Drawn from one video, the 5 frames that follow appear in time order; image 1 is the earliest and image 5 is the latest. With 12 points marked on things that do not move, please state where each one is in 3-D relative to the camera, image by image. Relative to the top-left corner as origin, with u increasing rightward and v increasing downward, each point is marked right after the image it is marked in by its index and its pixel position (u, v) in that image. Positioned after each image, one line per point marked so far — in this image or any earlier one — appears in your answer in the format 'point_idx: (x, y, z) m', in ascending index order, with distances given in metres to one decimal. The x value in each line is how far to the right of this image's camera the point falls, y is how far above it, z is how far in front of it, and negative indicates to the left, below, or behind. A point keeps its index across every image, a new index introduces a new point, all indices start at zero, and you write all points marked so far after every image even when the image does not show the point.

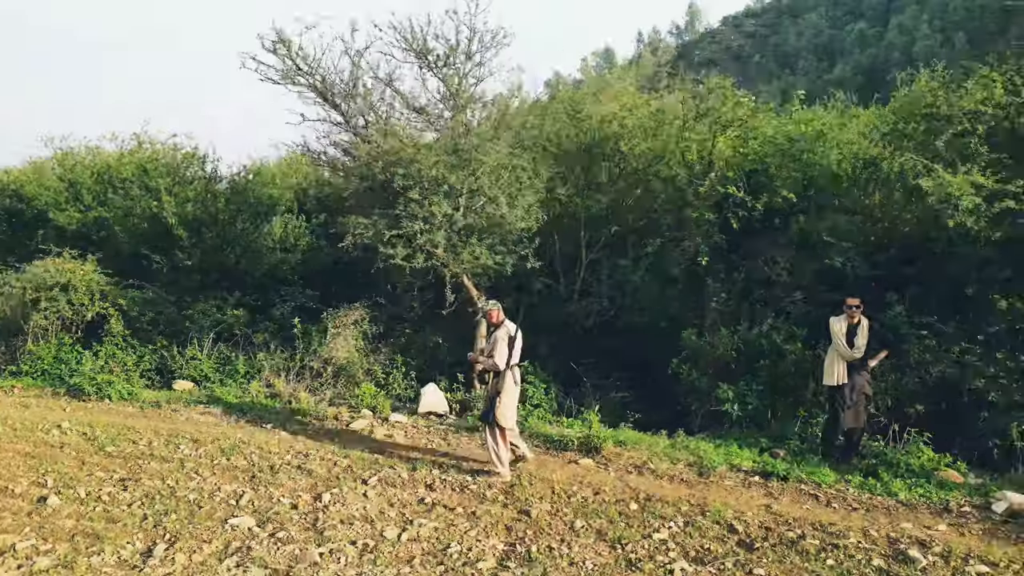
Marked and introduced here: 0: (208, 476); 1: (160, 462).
0: (-3.0, -1.9, +7.3) m
1: (-3.7, -1.8, +7.7) m
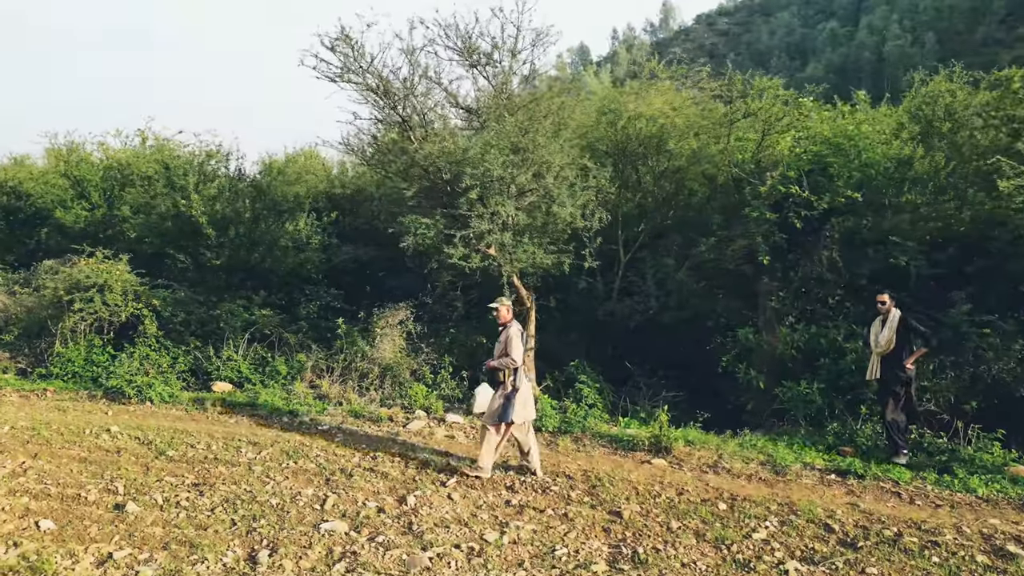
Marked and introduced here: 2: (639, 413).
0: (-2.2, -1.9, +7.2) m
1: (-2.9, -1.8, +7.6) m
2: (+1.6, -1.5, +9.0) m
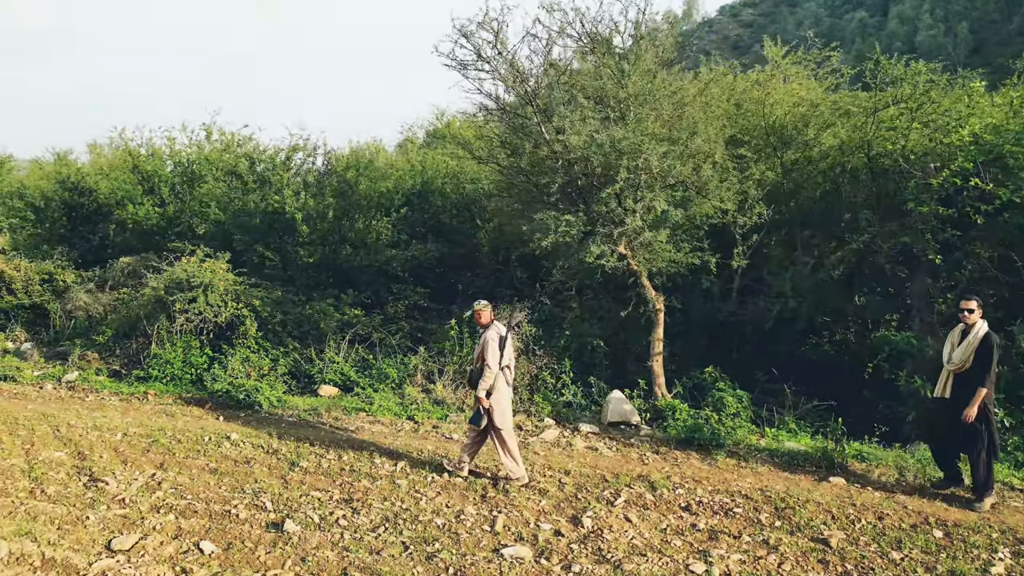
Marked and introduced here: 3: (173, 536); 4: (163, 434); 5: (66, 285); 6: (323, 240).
0: (-0.7, -1.9, +6.7) m
1: (-1.4, -1.9, +7.1) m
2: (+3.2, -1.5, +8.4) m
3: (-2.7, -2.0, +5.8) m
4: (-4.1, -1.7, +8.6) m
5: (-9.6, +0.1, +15.7) m
6: (-3.5, +0.9, +13.4) m
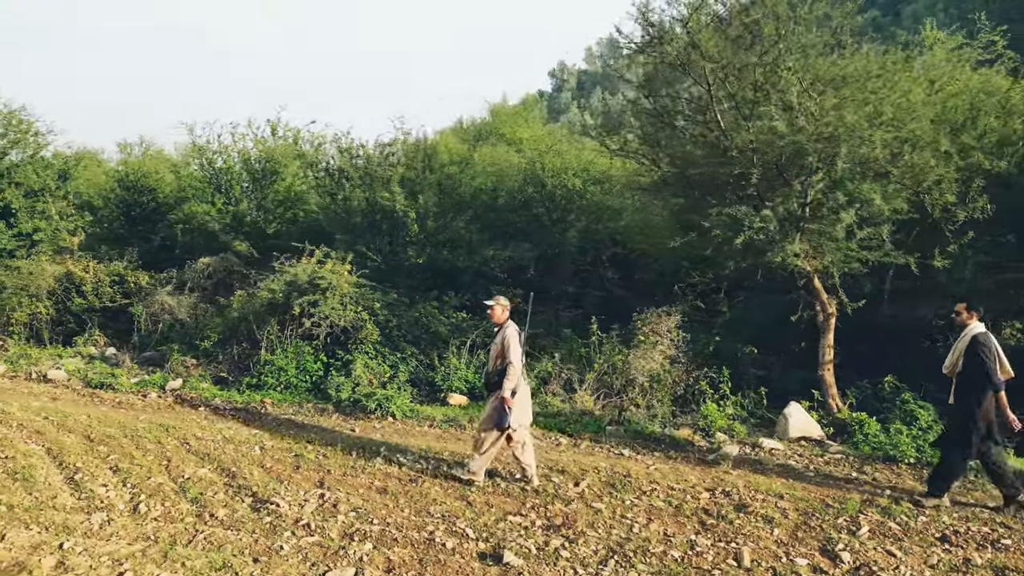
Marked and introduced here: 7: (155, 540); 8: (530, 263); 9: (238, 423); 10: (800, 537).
0: (+1.1, -1.9, +6.0) m
1: (+0.5, -1.9, +6.4) m
2: (+5.0, -1.6, +7.7) m
3: (-0.9, -2.0, +5.1) m
4: (-2.2, -1.7, +8.0) m
5: (-7.7, 0.0, +15.1) m
6: (-1.6, +0.8, +12.7) m
7: (-2.8, -2.0, +5.7) m
8: (+0.3, +0.4, +13.1) m
9: (-3.3, -1.6, +9.0) m
10: (+2.2, -1.9, +5.7) m
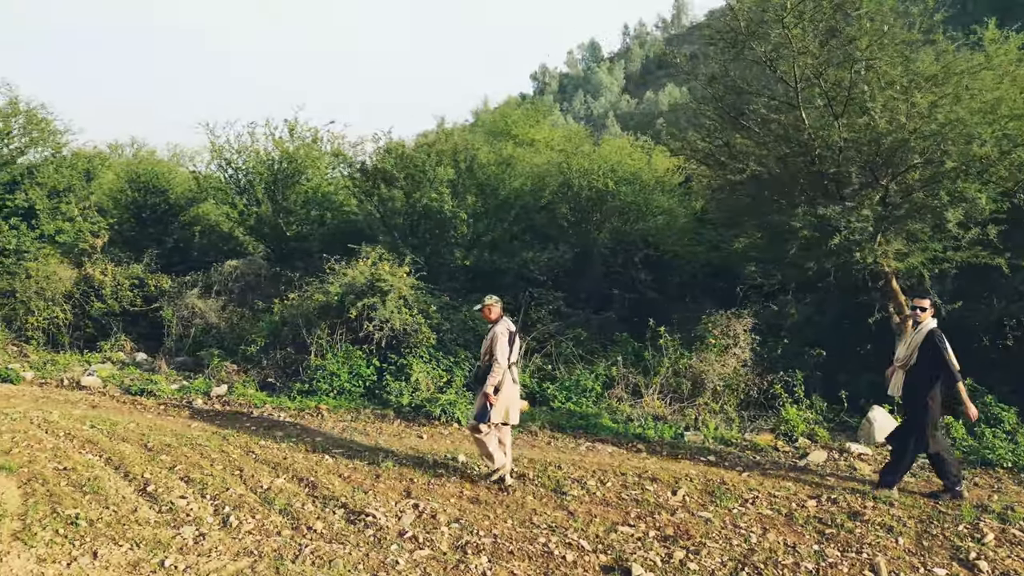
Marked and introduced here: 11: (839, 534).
0: (+2.0, -1.9, +5.8) m
1: (+1.3, -1.9, +6.2) m
2: (+5.8, -1.6, +7.6) m
3: (0.0, -2.0, +4.9) m
4: (-1.4, -1.8, +7.7) m
5: (-7.0, 0.0, +14.7) m
6: (-0.8, +0.8, +12.5) m
7: (-1.9, -2.0, +5.4) m
8: (+1.1, +0.4, +12.9) m
9: (-2.5, -1.7, +8.7) m
10: (+3.1, -1.9, +5.5) m
11: (+2.6, -1.9, +5.7) m
